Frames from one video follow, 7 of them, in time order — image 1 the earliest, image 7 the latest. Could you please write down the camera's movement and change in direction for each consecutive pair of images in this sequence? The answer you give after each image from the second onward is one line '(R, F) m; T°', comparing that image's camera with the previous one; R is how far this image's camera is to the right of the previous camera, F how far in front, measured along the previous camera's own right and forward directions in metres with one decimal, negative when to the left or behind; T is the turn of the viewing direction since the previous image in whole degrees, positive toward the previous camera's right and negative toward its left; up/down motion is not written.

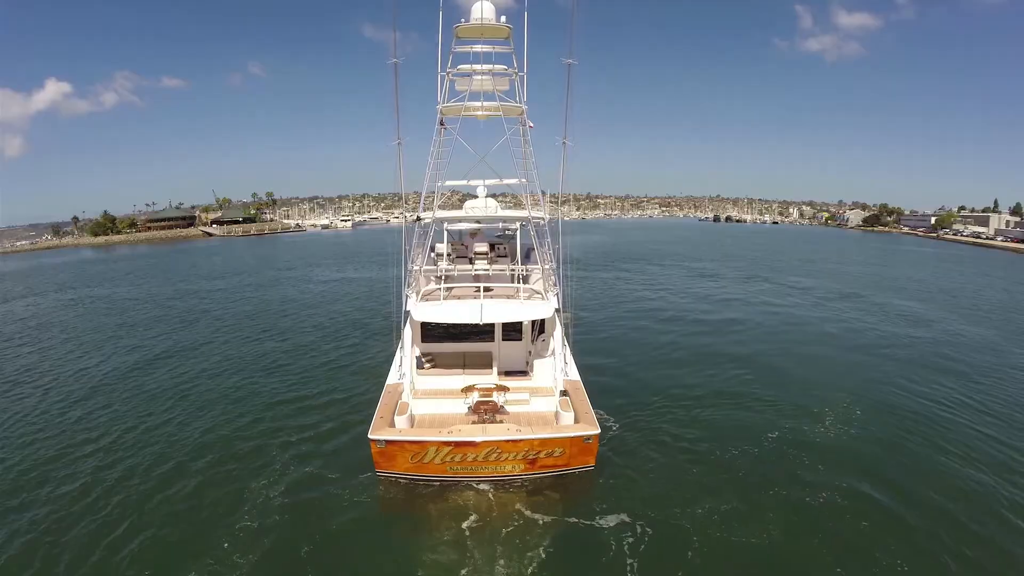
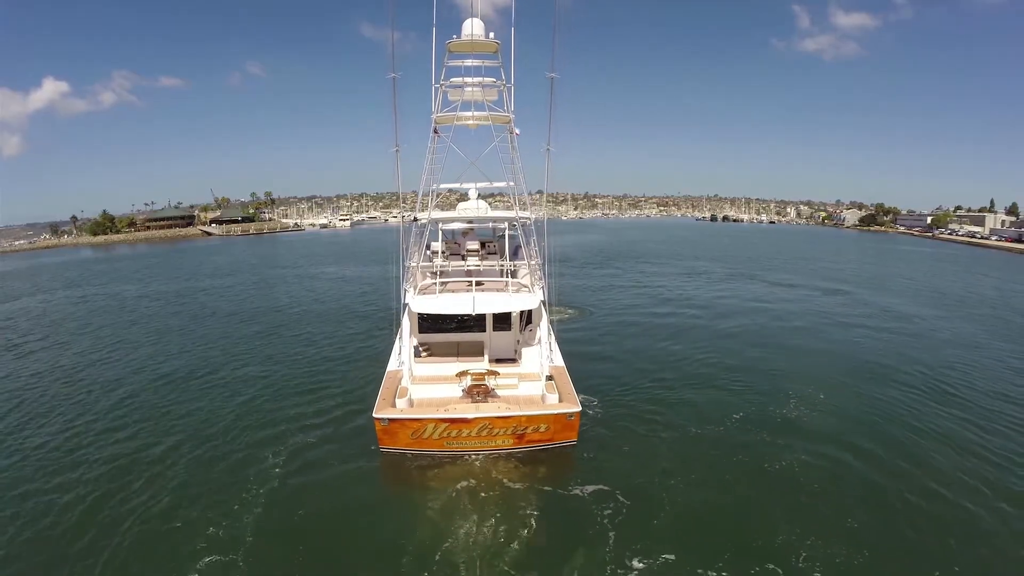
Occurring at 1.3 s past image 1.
(+0.2, -0.9) m; 0°
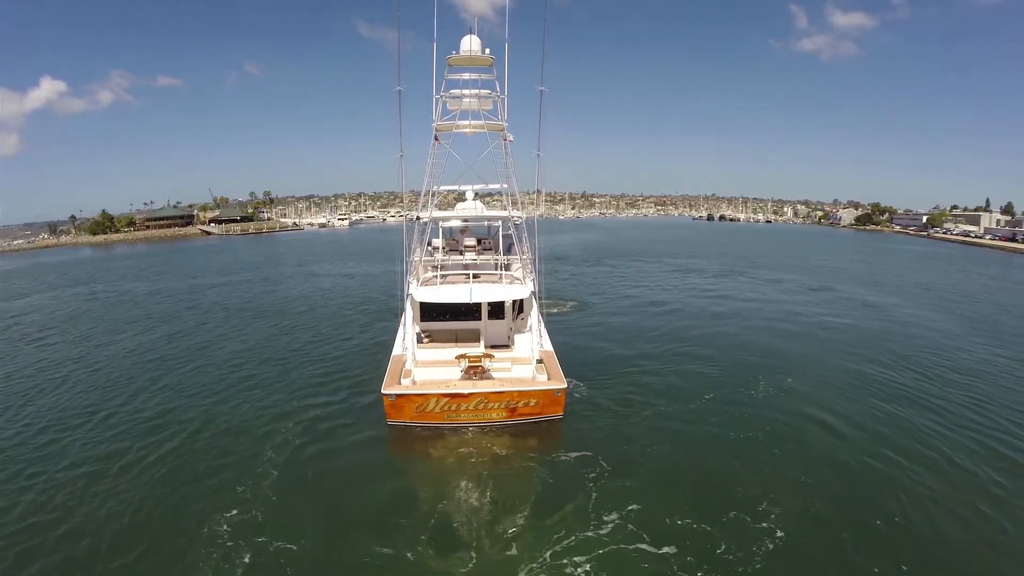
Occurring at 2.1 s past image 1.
(+0.1, -1.1) m; 0°
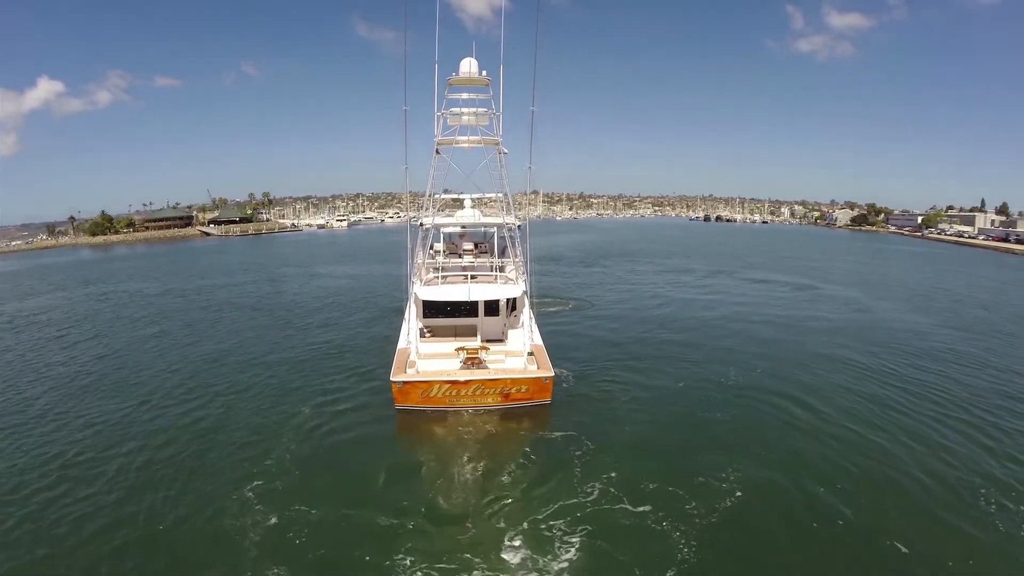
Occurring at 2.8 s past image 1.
(+0.1, -1.3) m; 0°
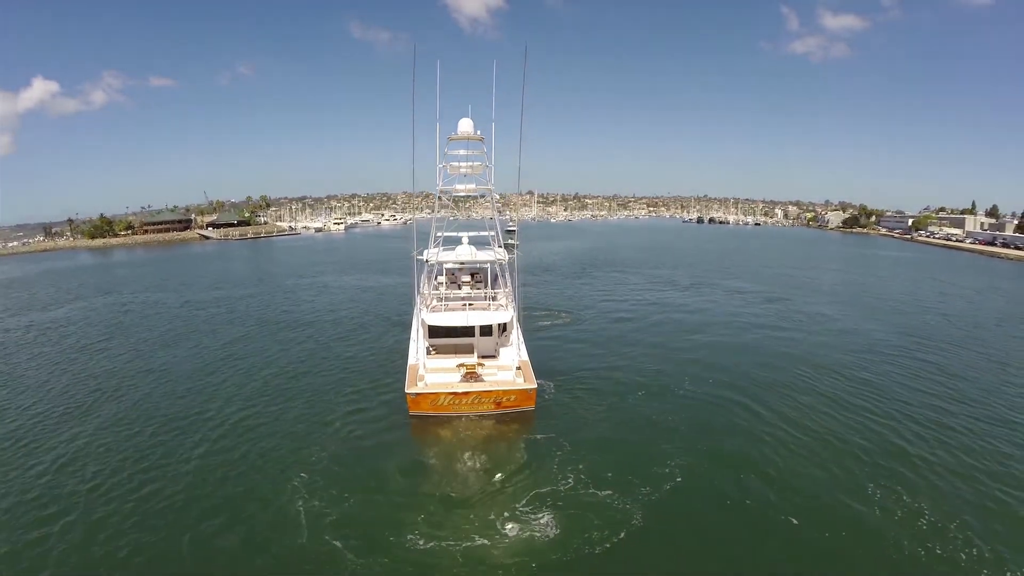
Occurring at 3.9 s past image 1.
(+0.1, -2.6) m; +1°
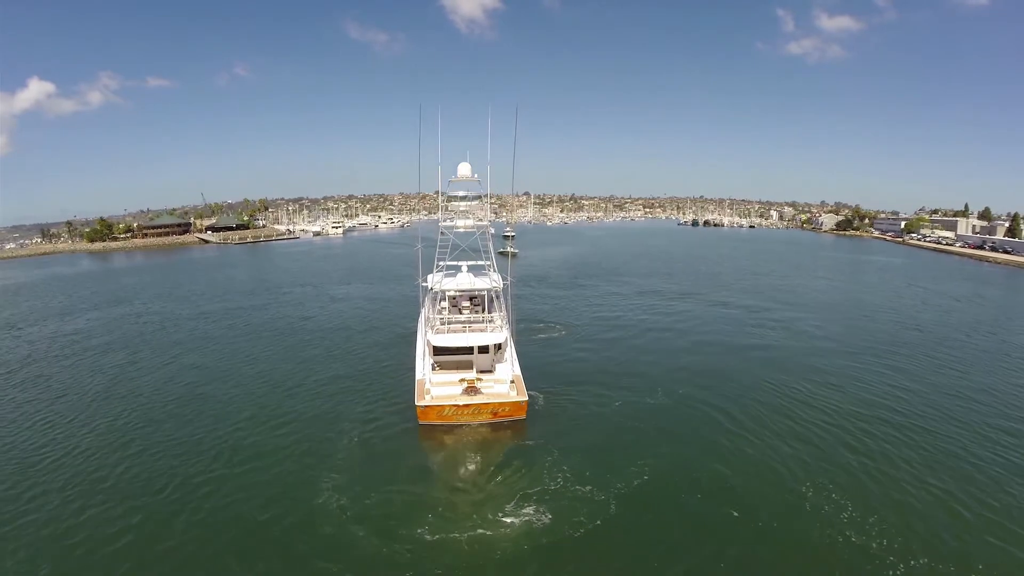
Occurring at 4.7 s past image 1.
(+0.1, -2.2) m; 0°
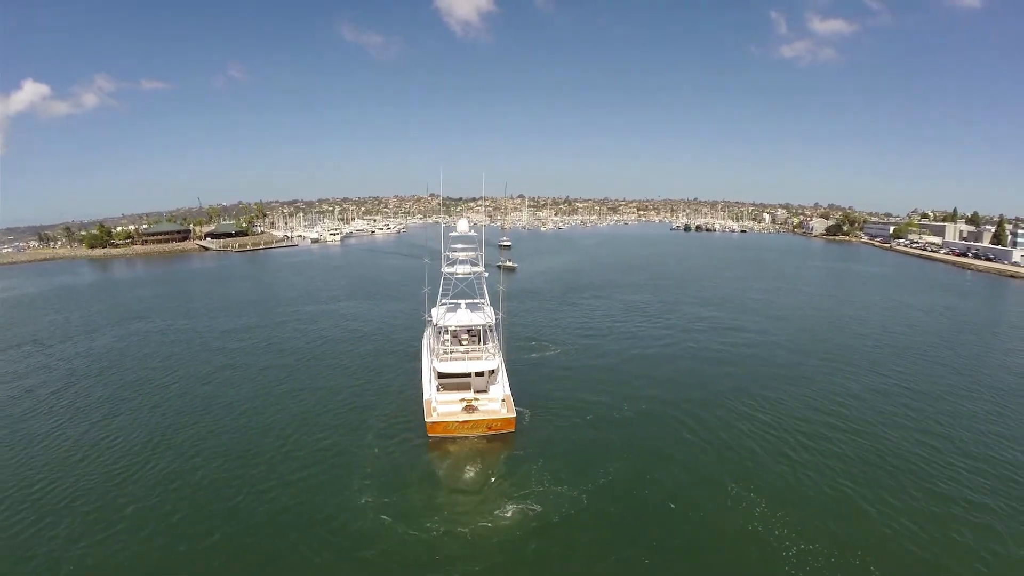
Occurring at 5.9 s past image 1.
(+0.1, -3.6) m; +1°
